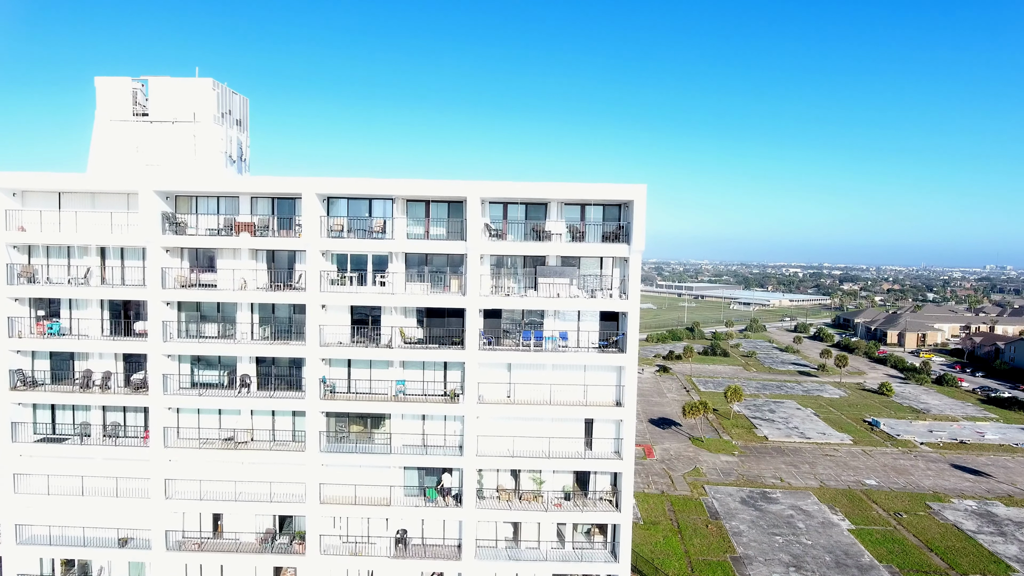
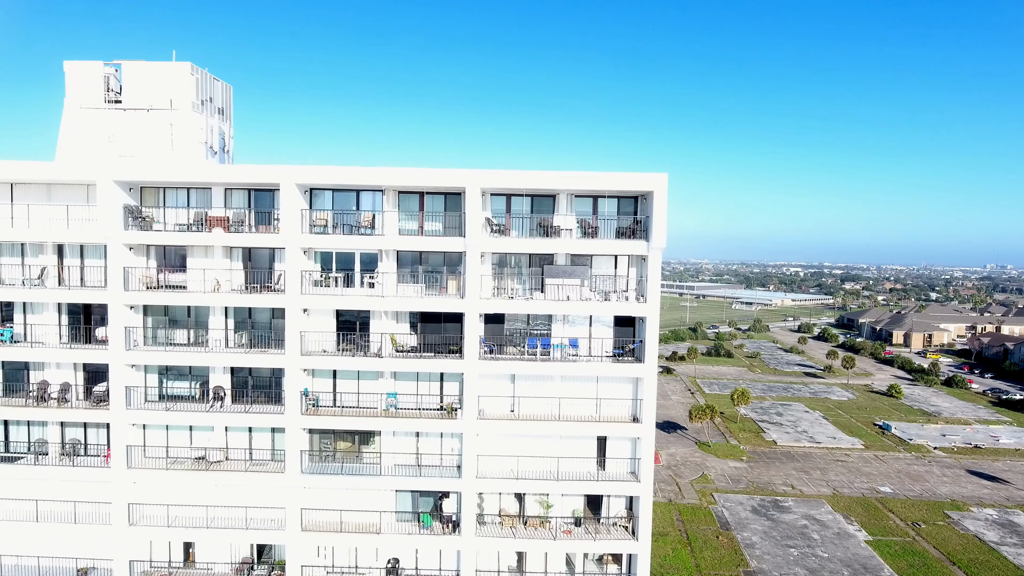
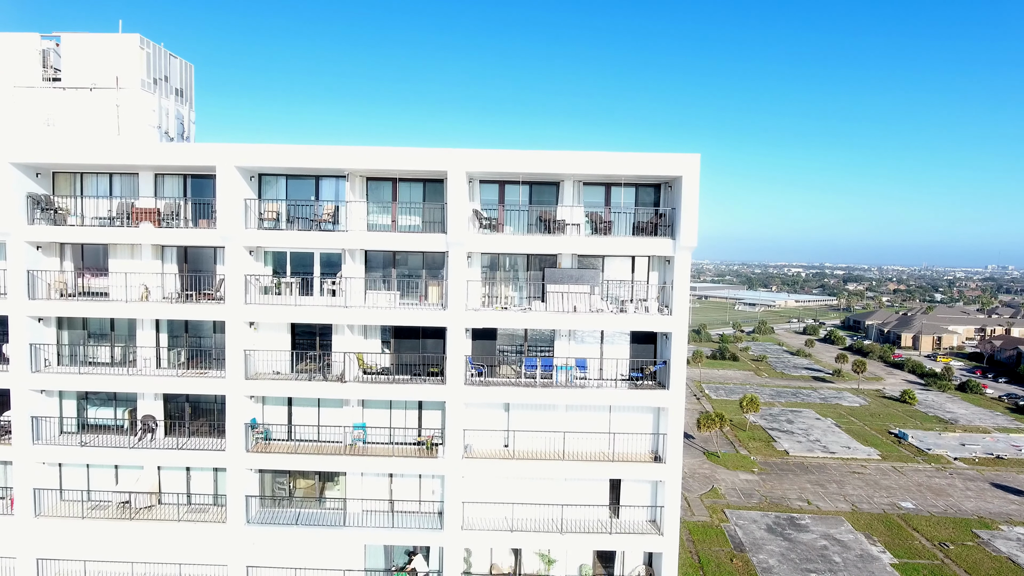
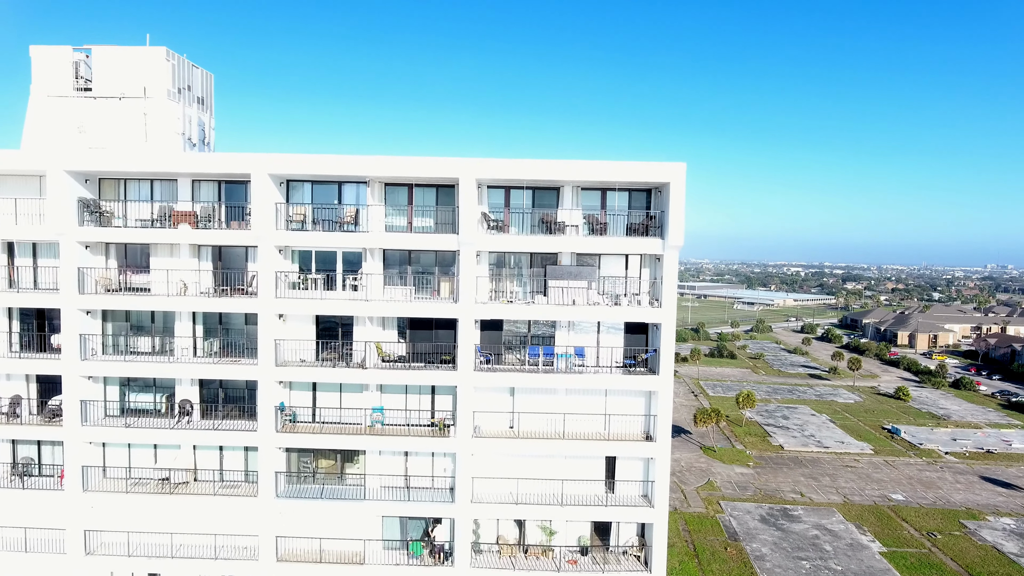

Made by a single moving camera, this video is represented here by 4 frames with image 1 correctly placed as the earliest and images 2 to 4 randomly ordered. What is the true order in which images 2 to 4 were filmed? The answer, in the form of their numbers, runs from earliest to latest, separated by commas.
2, 4, 3
